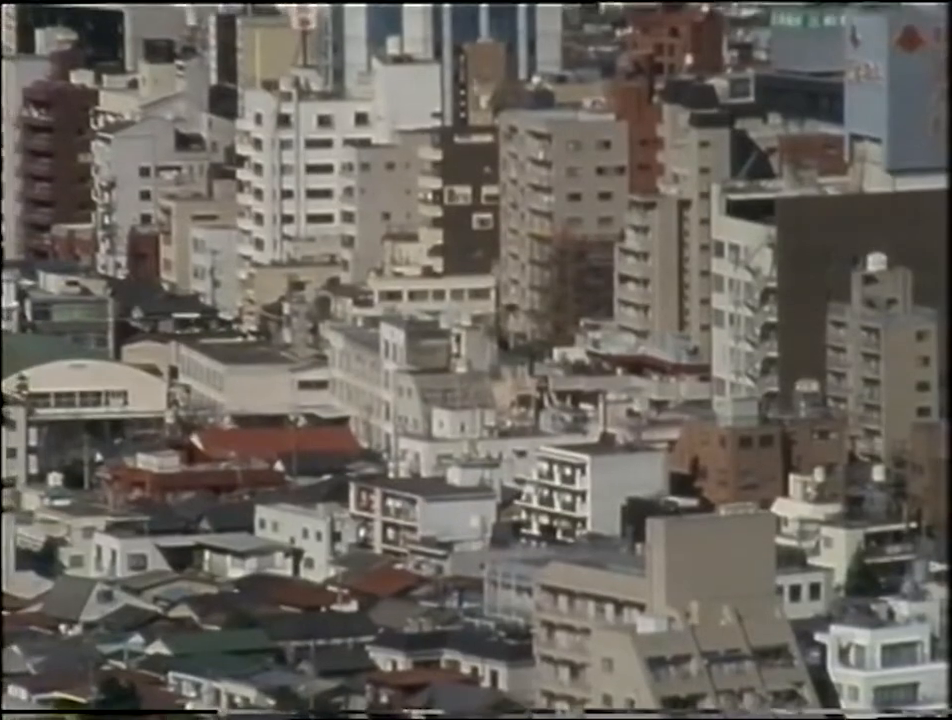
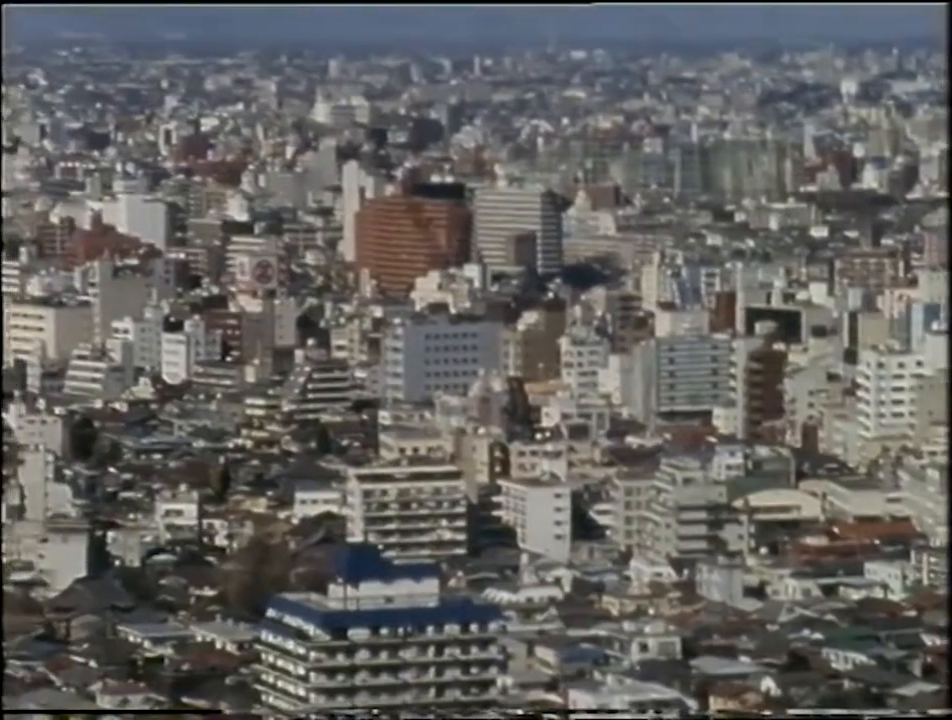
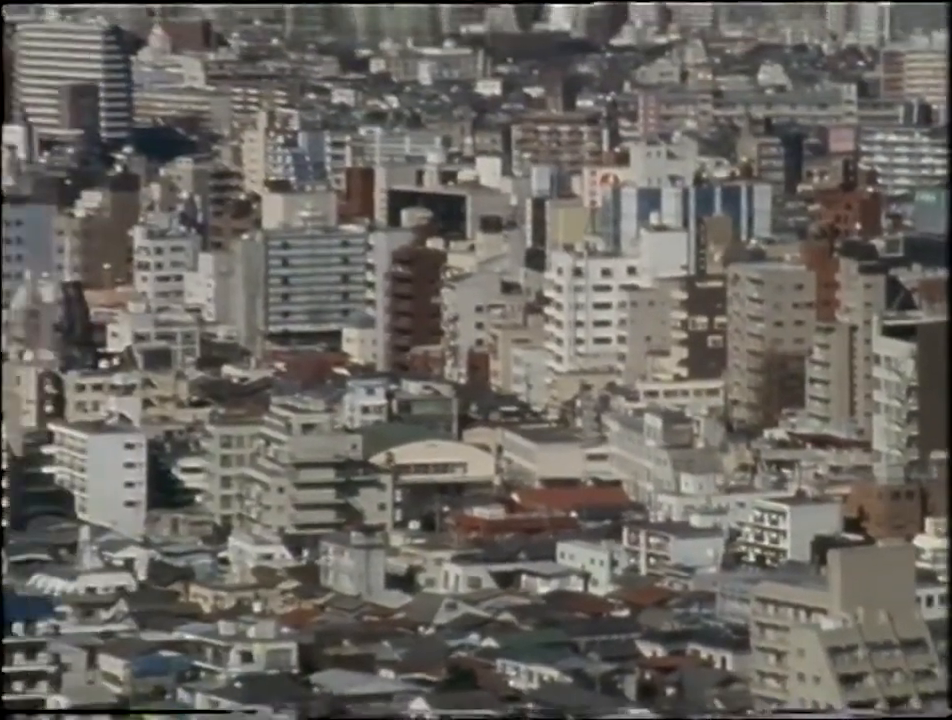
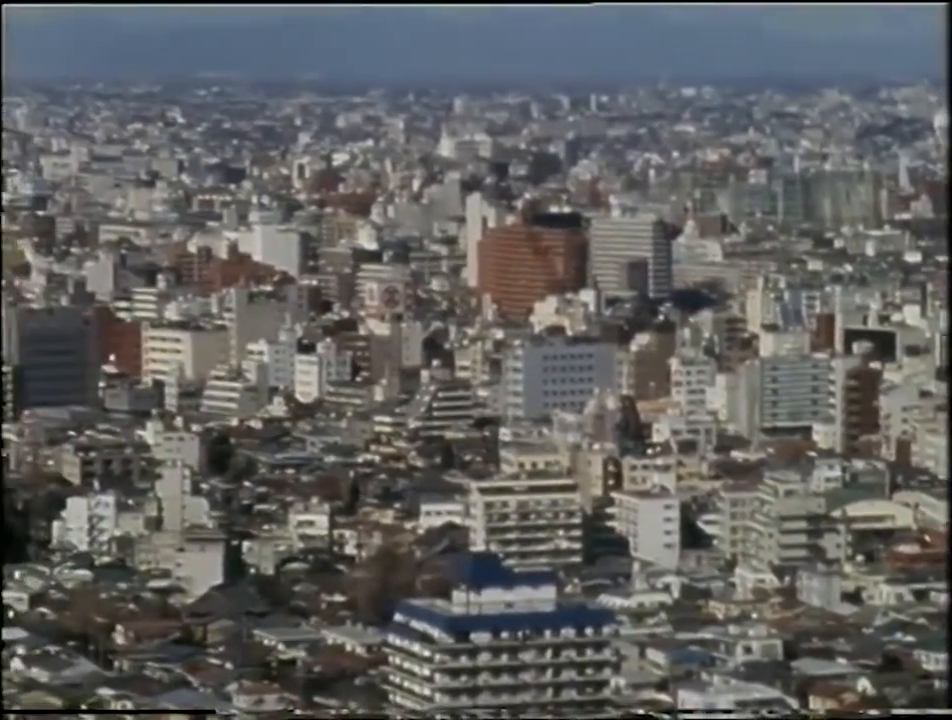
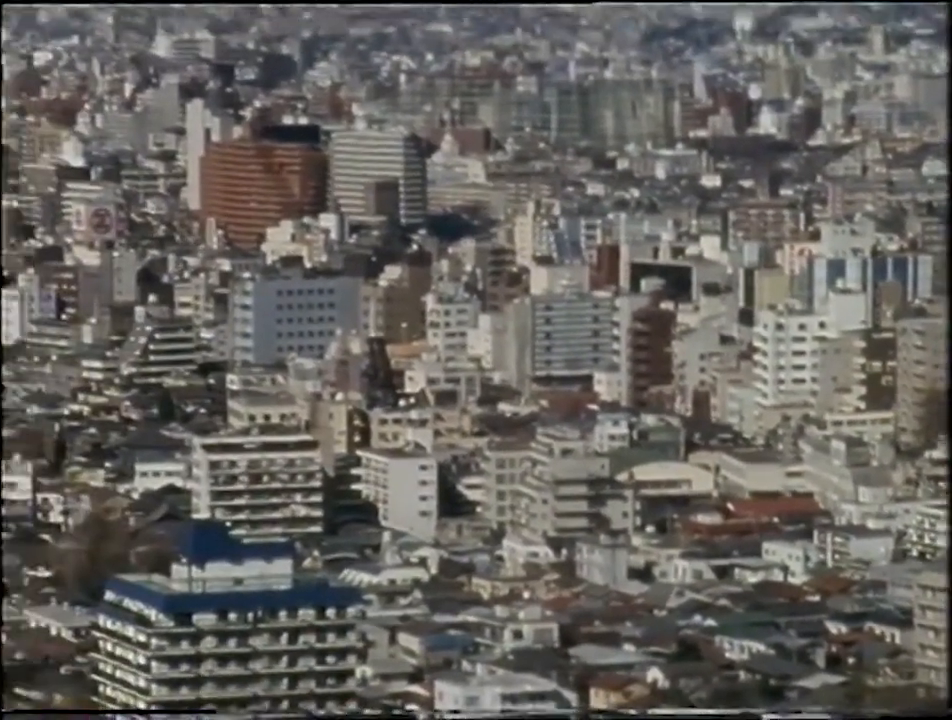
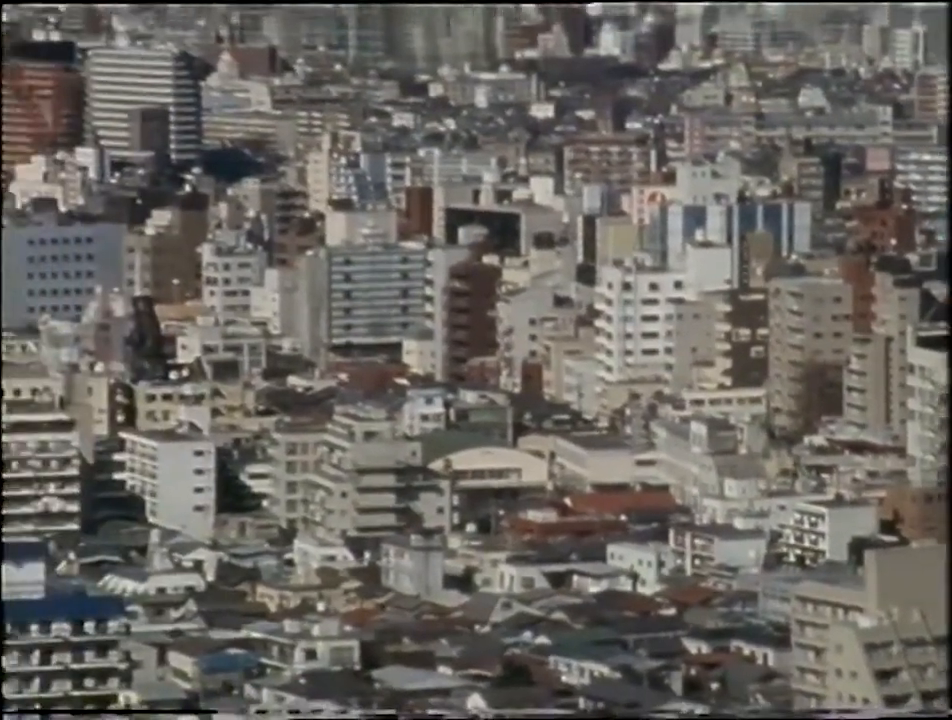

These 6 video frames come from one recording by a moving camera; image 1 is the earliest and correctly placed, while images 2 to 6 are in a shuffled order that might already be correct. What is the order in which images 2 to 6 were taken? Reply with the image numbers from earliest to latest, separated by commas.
3, 6, 5, 2, 4
